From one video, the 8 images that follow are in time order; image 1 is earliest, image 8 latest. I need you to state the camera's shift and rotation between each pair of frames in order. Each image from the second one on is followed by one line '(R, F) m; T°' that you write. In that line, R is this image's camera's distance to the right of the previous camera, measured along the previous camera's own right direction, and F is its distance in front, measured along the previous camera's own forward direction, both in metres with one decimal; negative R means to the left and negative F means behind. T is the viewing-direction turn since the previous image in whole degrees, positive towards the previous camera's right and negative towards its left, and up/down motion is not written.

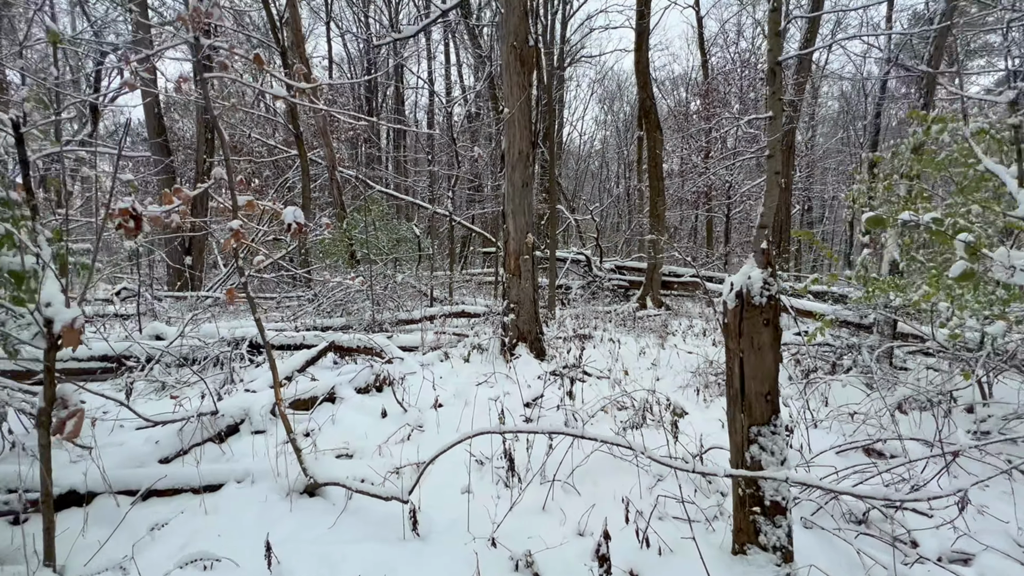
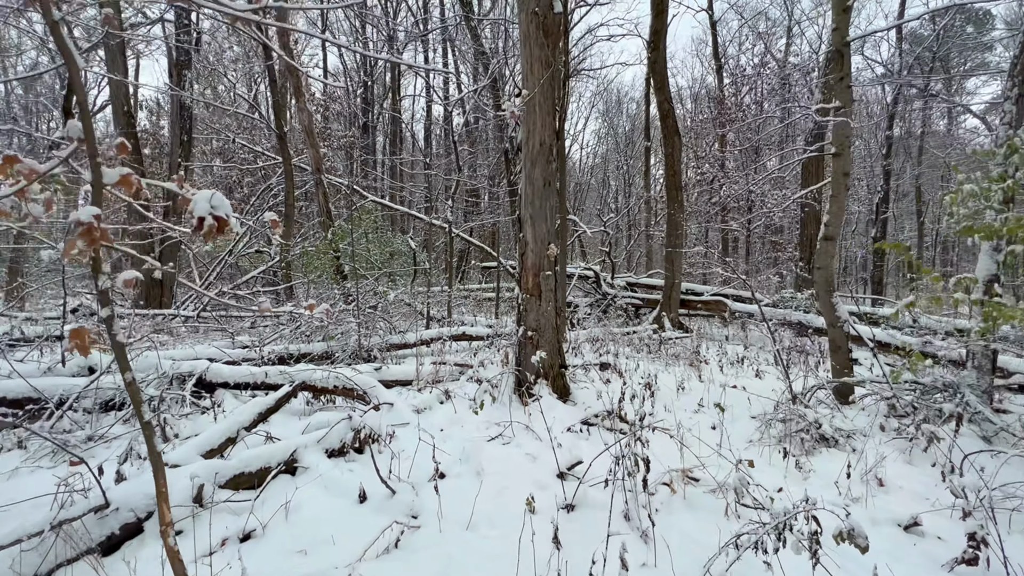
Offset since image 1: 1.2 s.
(-0.2, +1.0) m; +1°
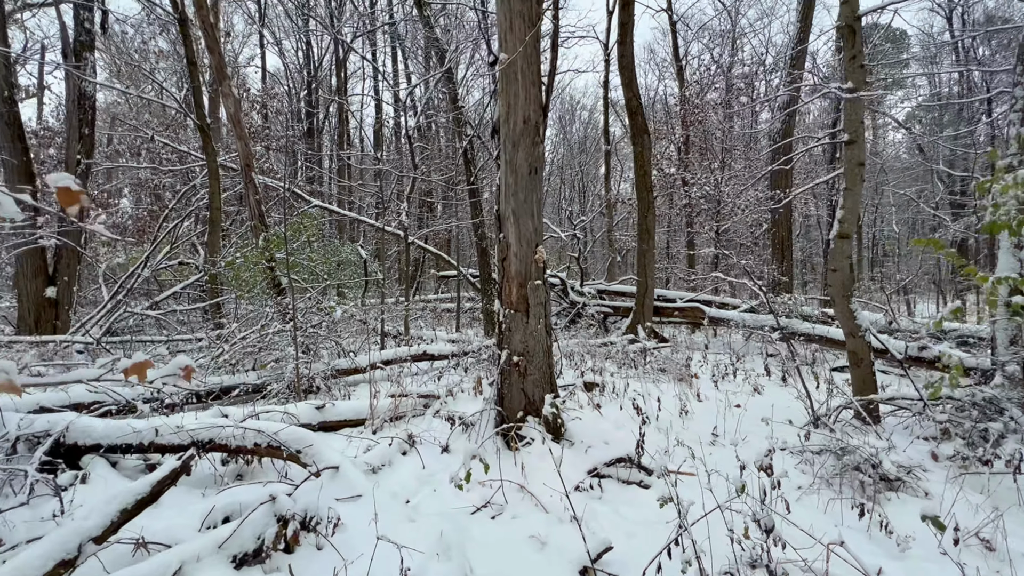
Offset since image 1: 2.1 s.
(-0.2, +0.9) m; +6°
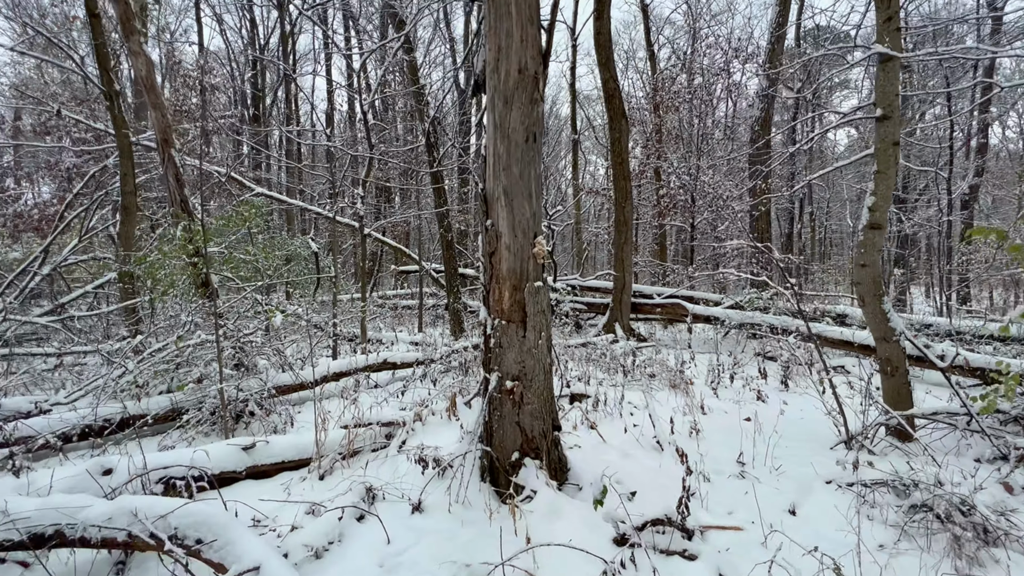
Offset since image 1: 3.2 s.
(-0.2, +0.8) m; +5°
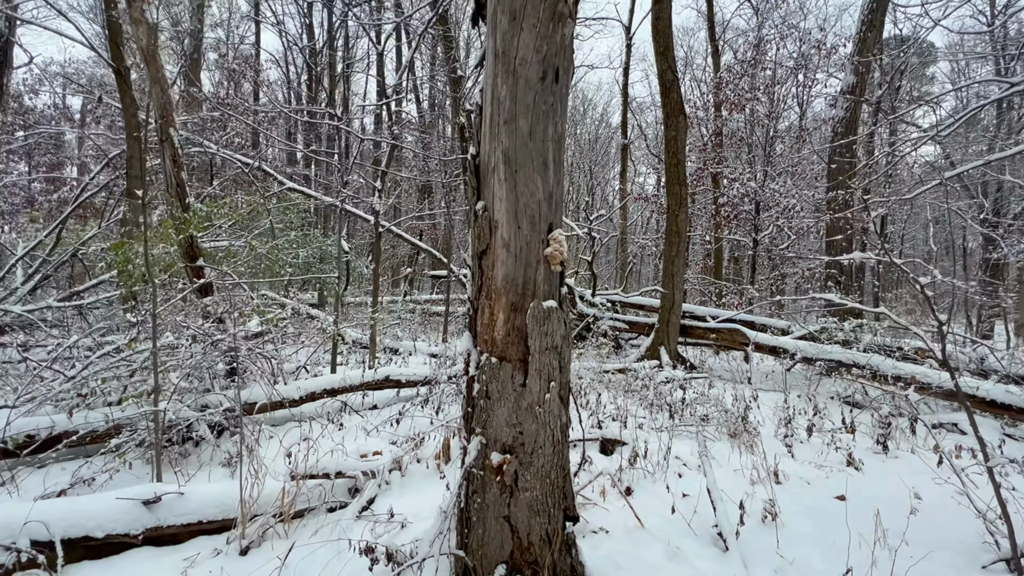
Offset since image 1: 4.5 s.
(+0.2, +0.9) m; -5°
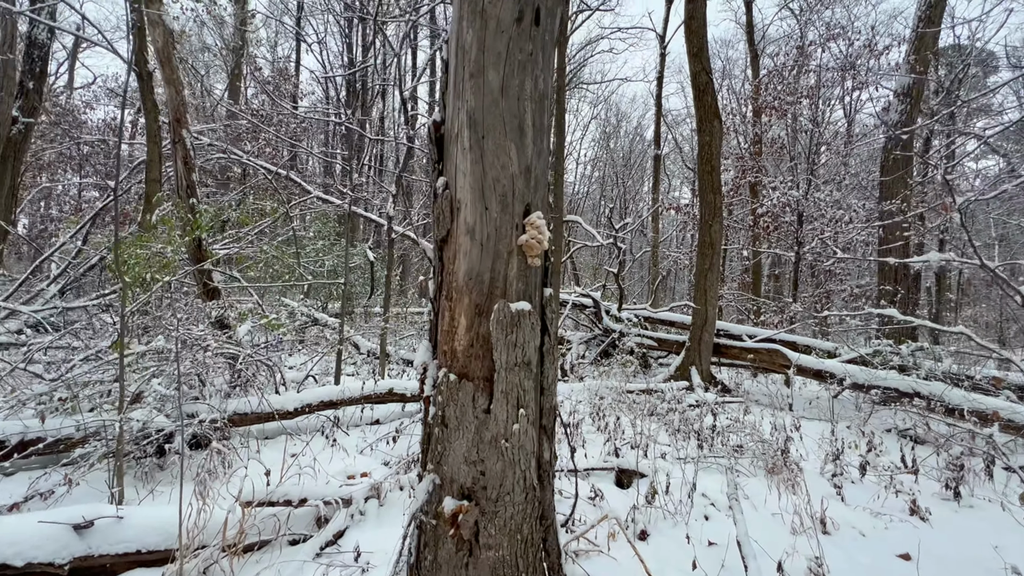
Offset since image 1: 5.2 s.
(+0.2, +0.4) m; -4°
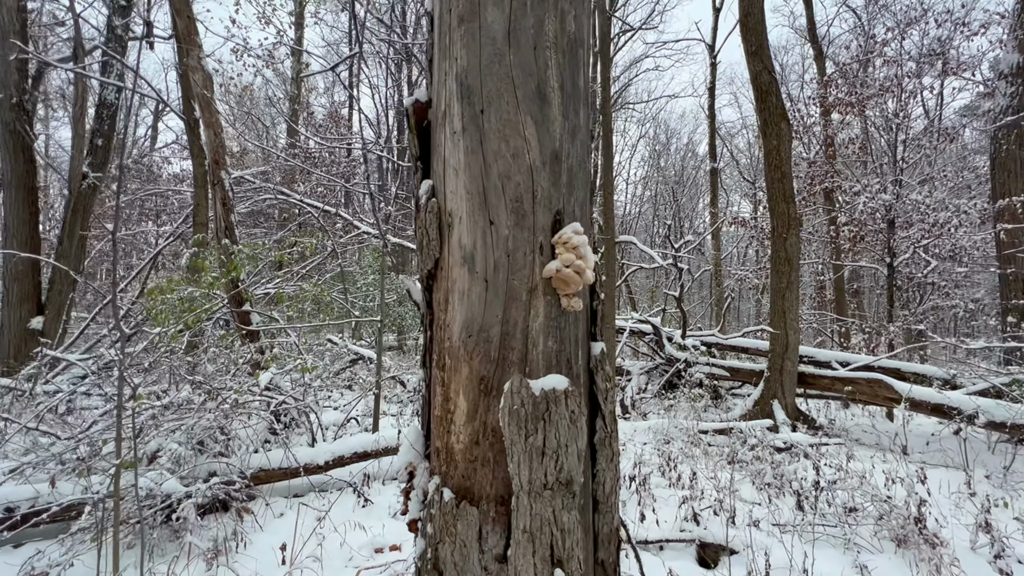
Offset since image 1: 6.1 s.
(+0.1, +0.5) m; -6°
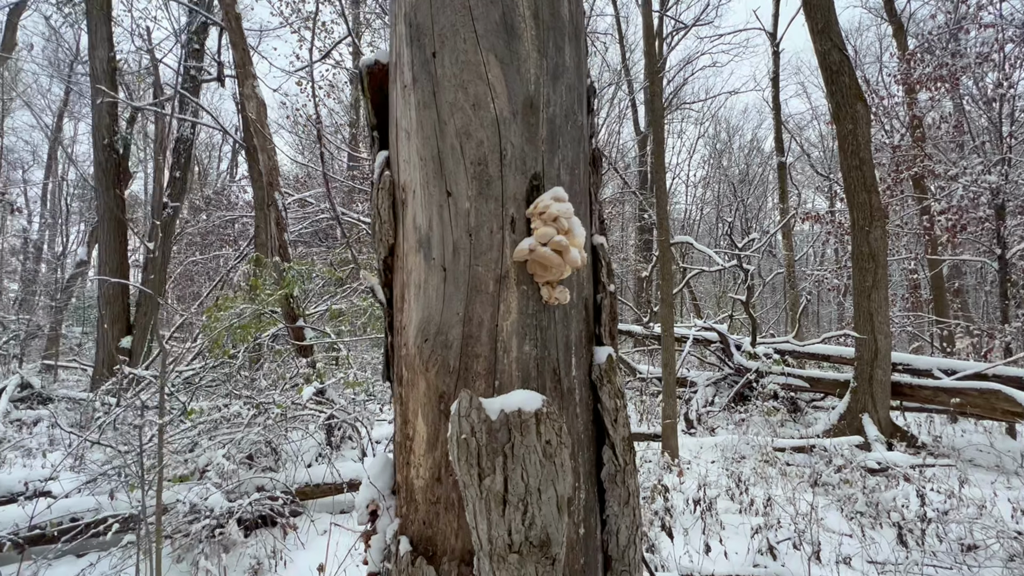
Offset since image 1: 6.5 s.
(+0.1, +0.2) m; -7°
